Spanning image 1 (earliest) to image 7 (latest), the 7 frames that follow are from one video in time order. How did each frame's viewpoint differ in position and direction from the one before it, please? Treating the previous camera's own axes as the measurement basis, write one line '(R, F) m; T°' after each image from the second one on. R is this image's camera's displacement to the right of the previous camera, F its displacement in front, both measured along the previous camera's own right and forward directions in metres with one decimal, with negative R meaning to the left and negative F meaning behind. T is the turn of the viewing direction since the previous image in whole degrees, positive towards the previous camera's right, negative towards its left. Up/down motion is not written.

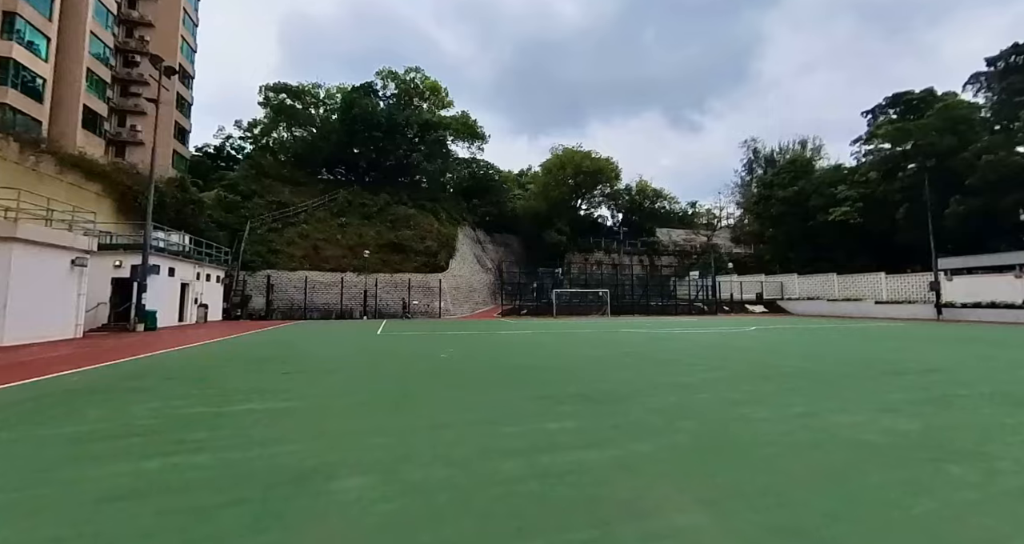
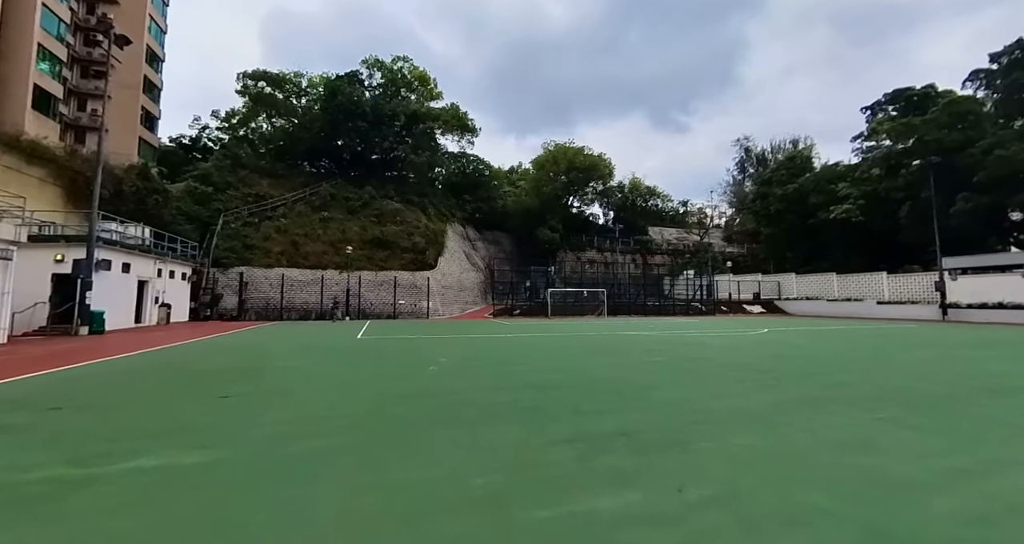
(-0.3, +1.5) m; +2°
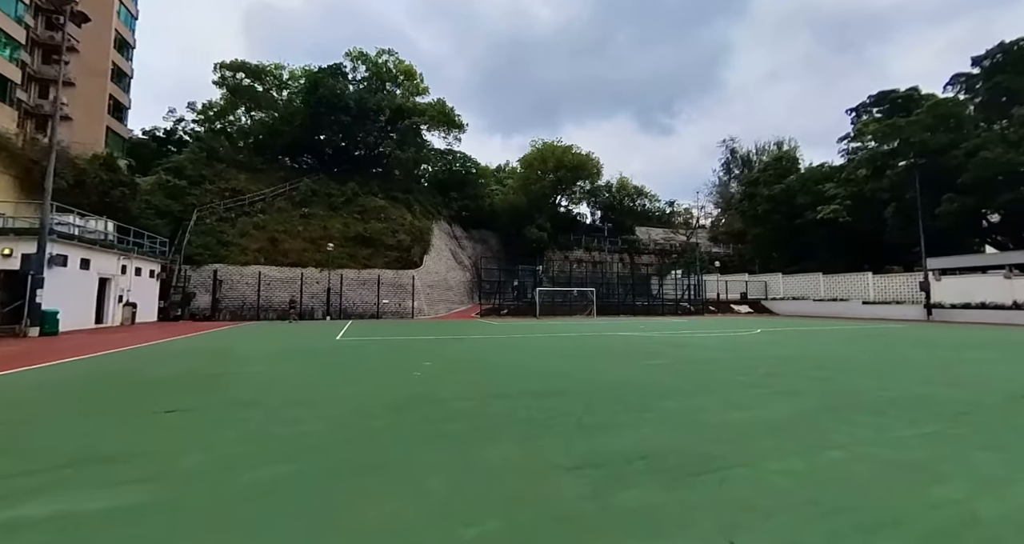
(-0.1, +0.6) m; +2°
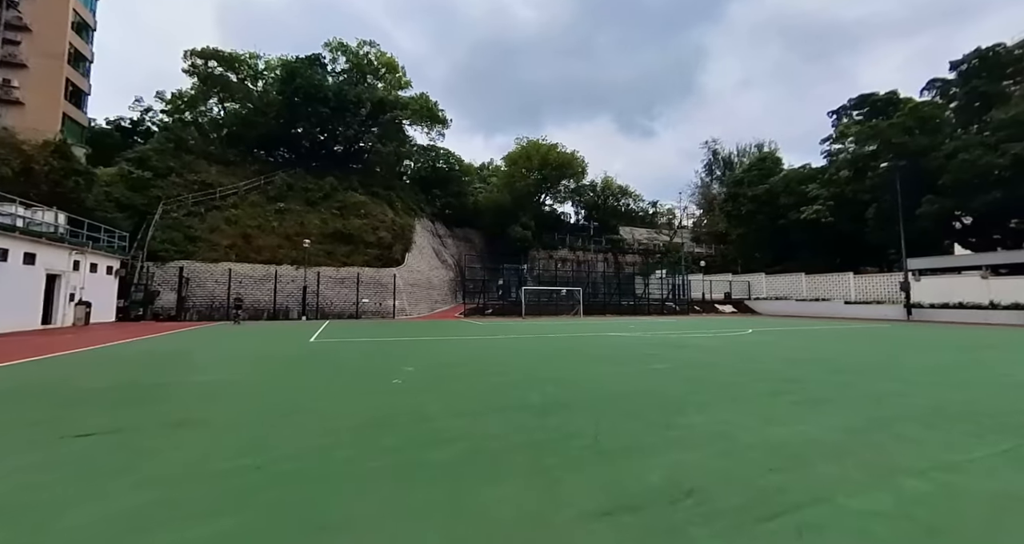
(-0.2, +0.7) m; +2°
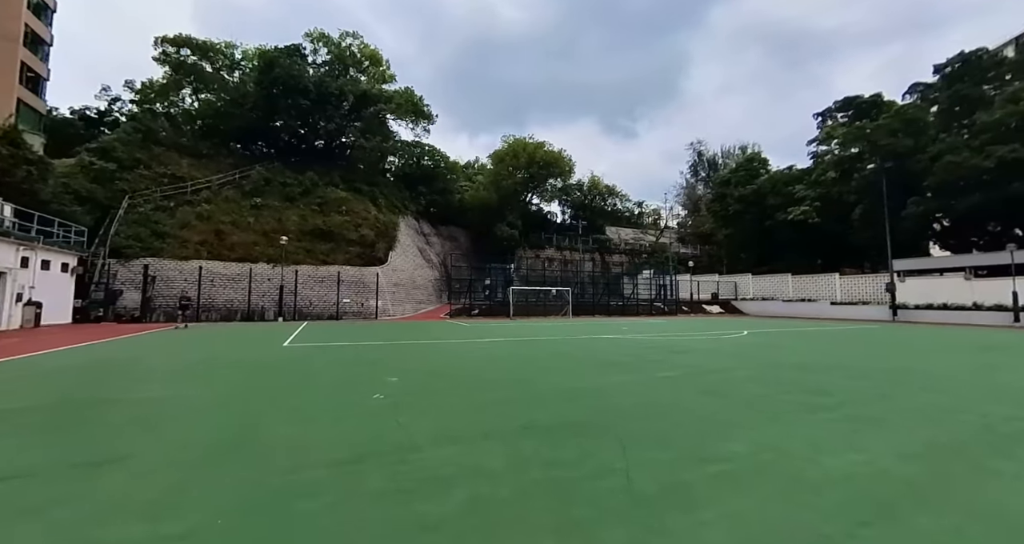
(-0.2, +0.7) m; +2°
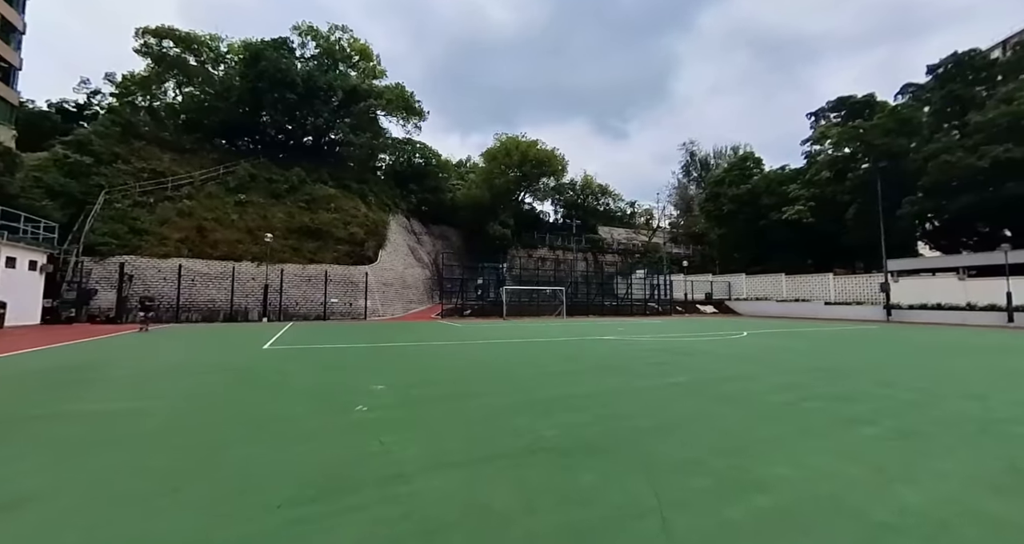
(-0.1, +0.5) m; +1°
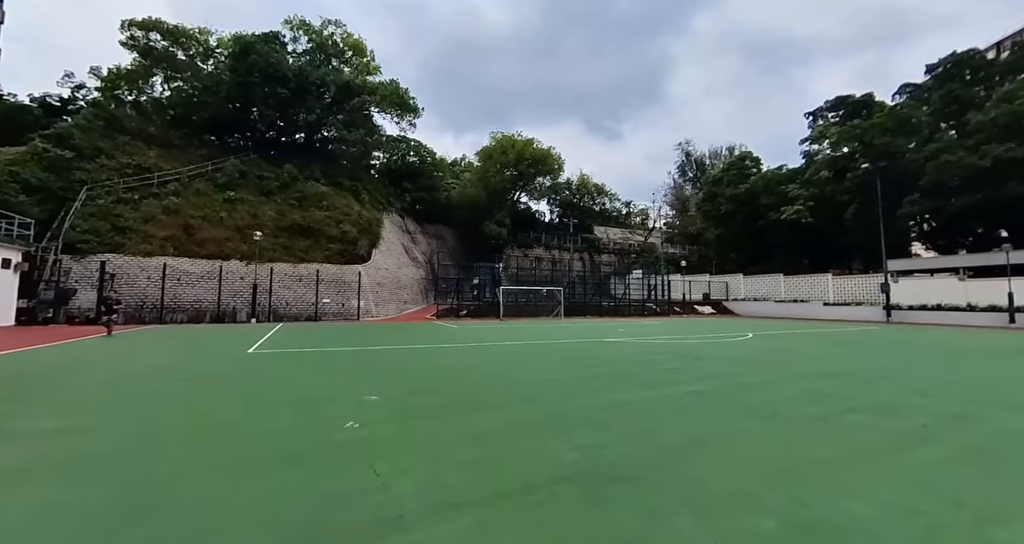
(-0.2, +0.5) m; +1°
